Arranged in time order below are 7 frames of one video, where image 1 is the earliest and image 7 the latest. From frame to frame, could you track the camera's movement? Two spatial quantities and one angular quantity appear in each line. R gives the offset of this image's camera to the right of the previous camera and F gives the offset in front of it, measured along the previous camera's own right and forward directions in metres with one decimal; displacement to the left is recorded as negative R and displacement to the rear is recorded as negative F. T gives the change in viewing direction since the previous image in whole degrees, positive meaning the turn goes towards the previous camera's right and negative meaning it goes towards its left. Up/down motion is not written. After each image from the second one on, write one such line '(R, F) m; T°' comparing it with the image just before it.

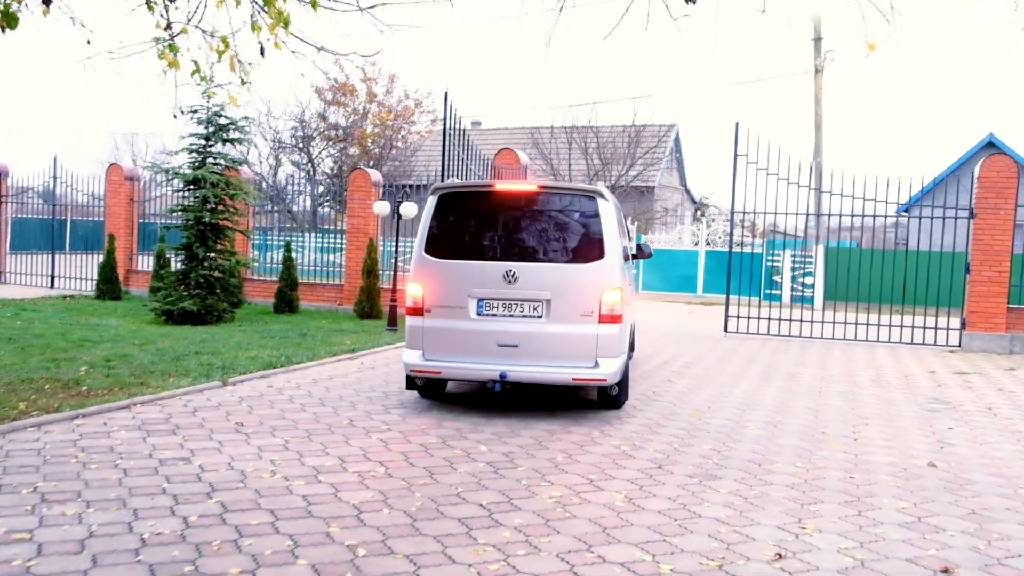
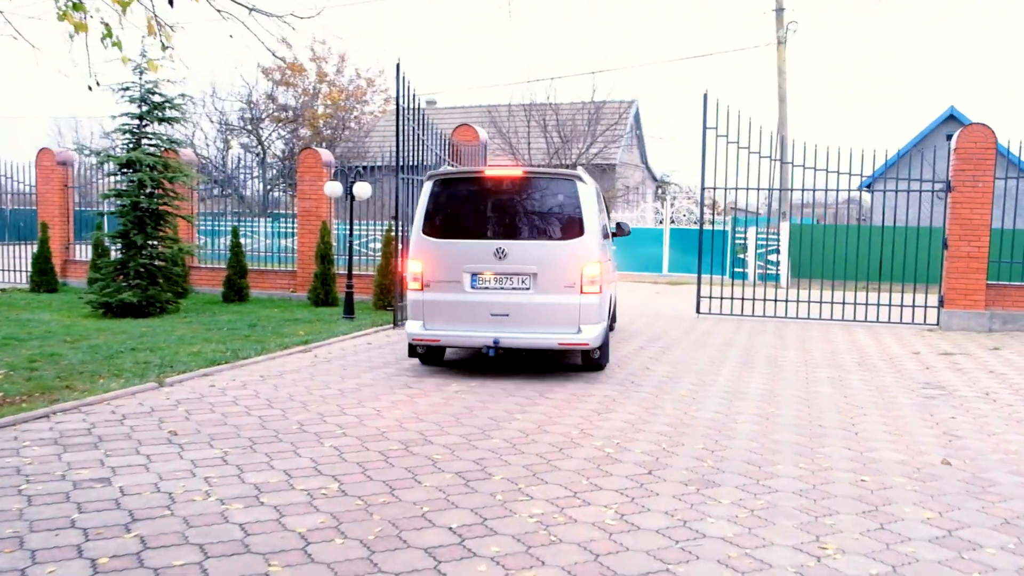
(0.0, +0.7) m; +2°
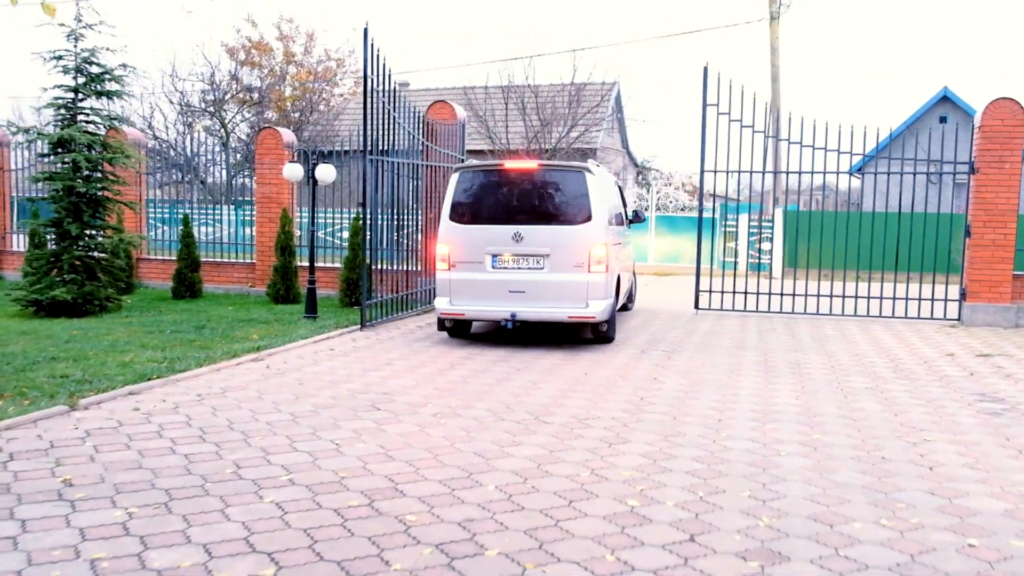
(-0.1, +1.2) m; +1°
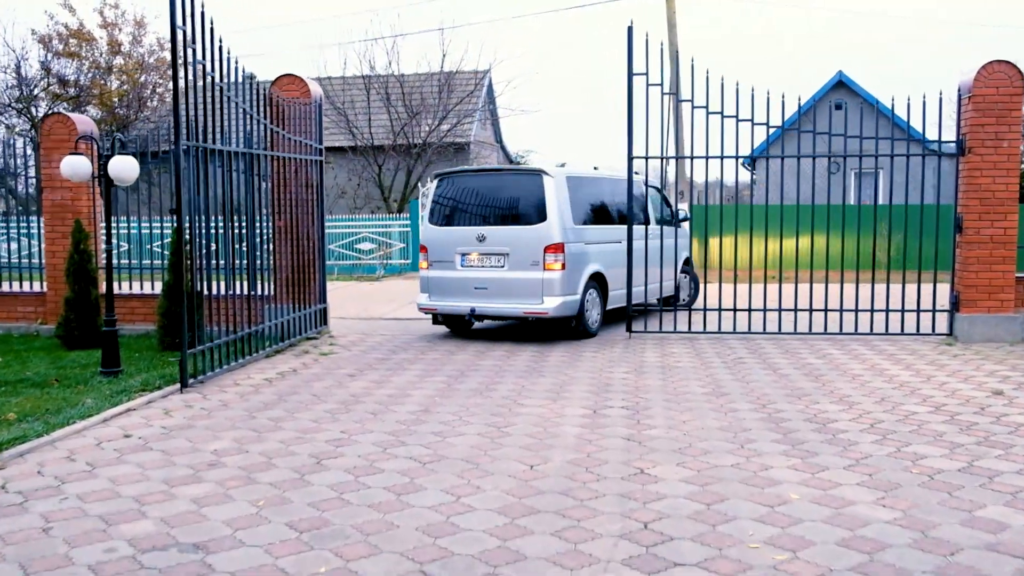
(-0.2, +2.8) m; +7°
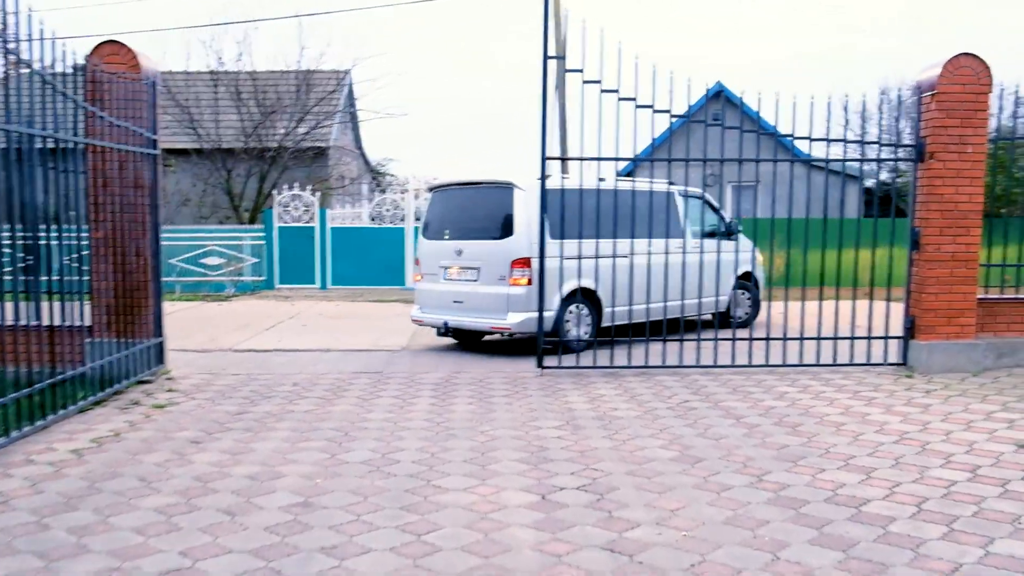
(-0.3, +1.8) m; +8°
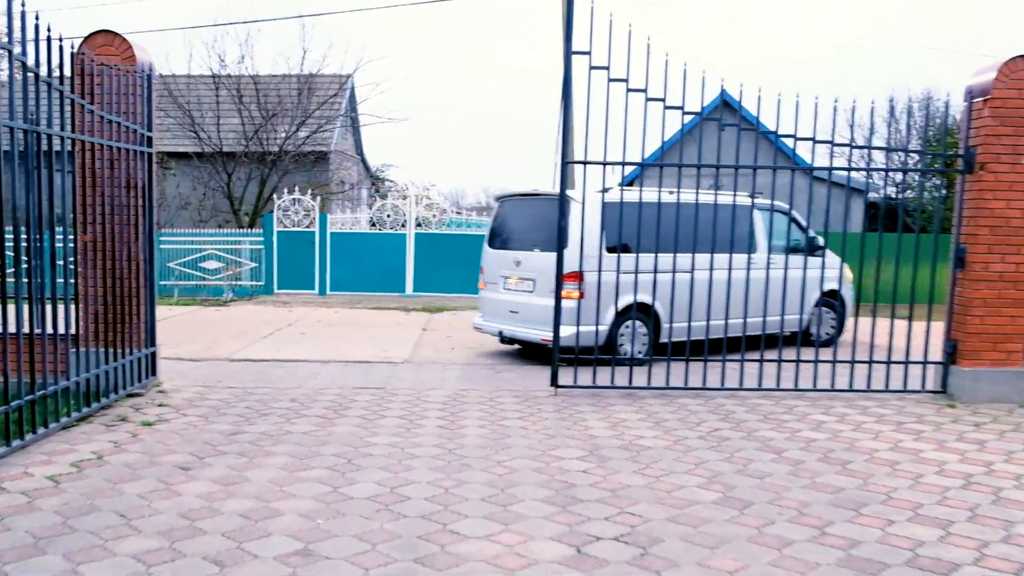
(-0.1, +0.6) m; 0°
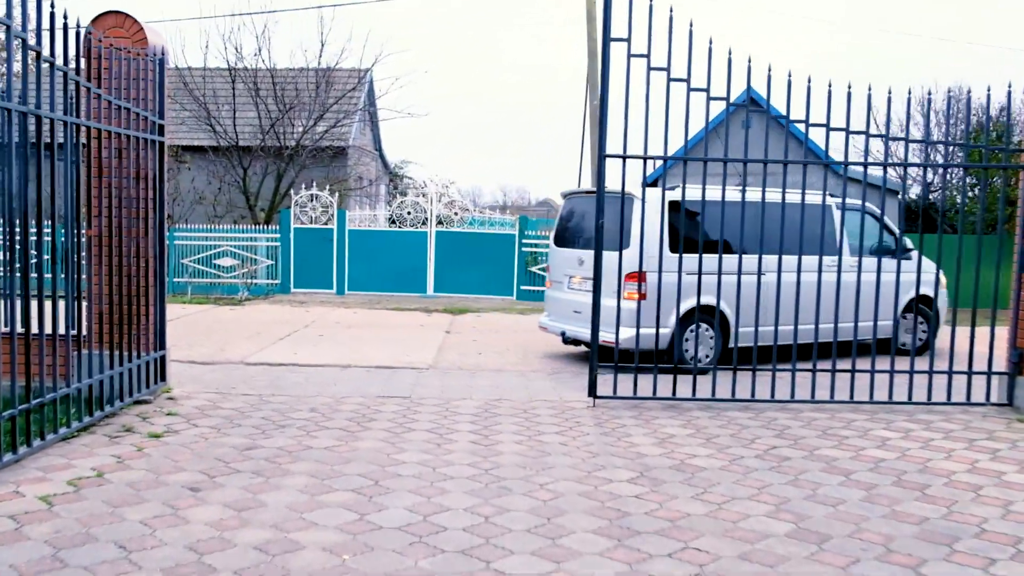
(-0.1, +0.5) m; -1°
